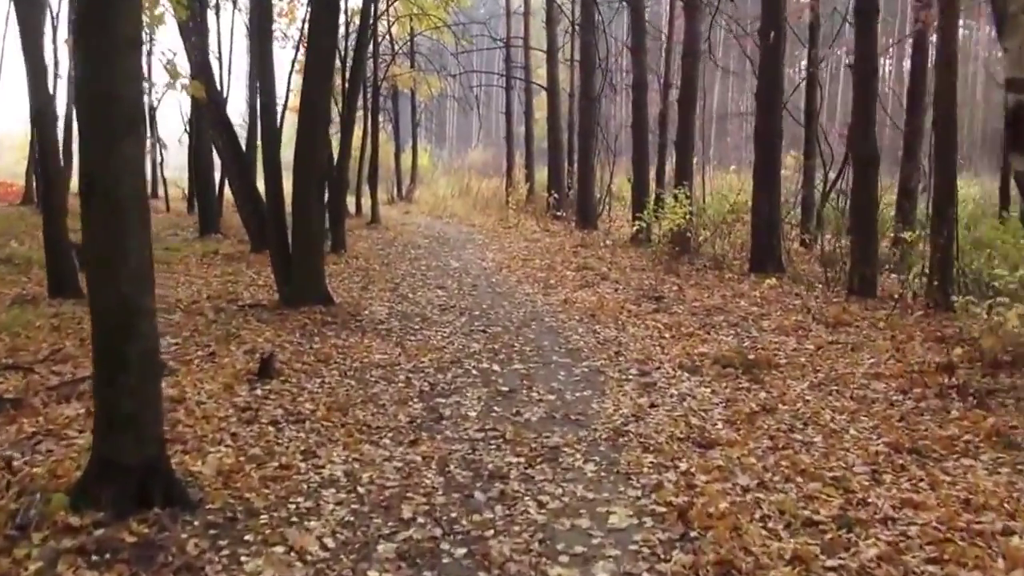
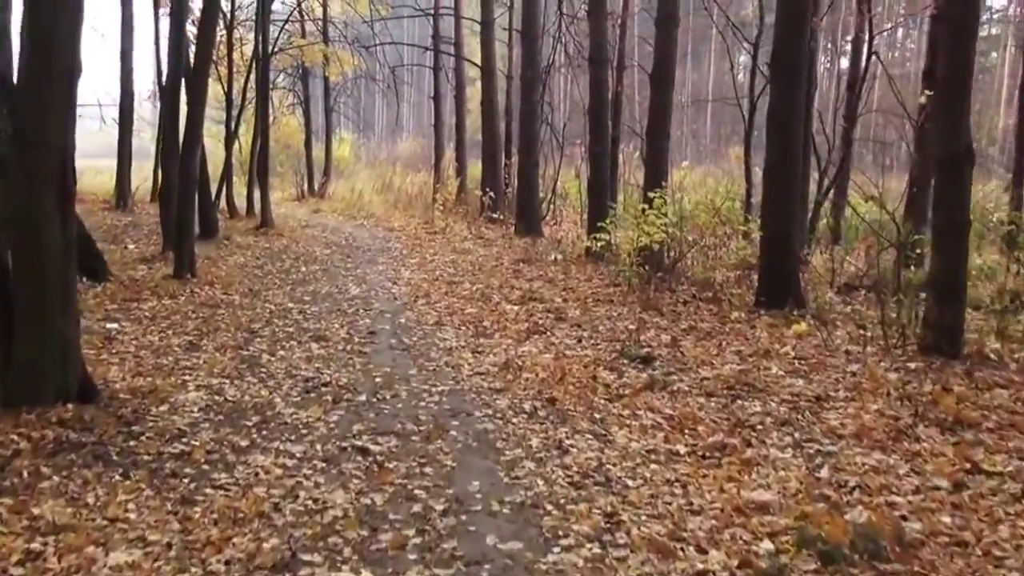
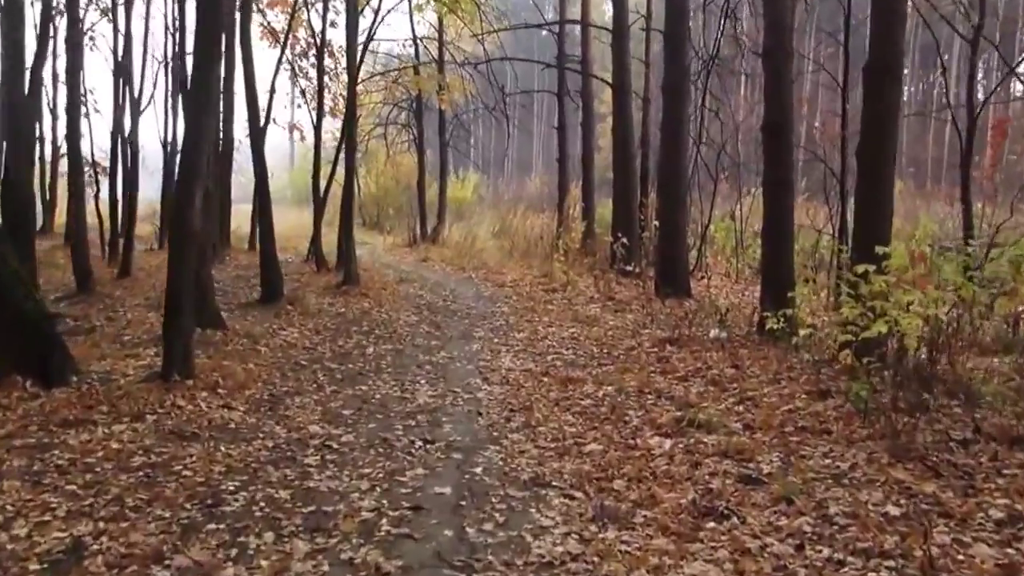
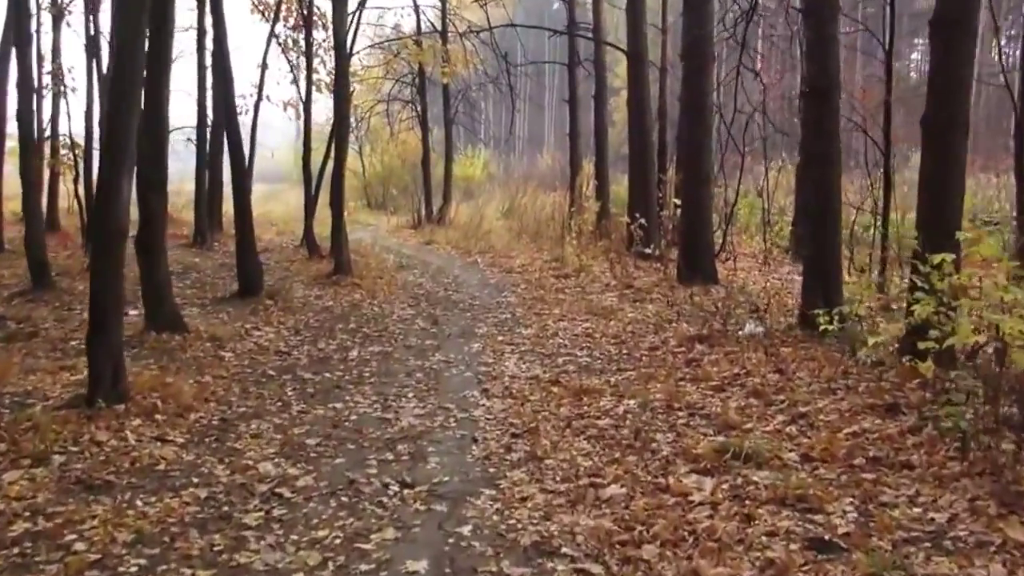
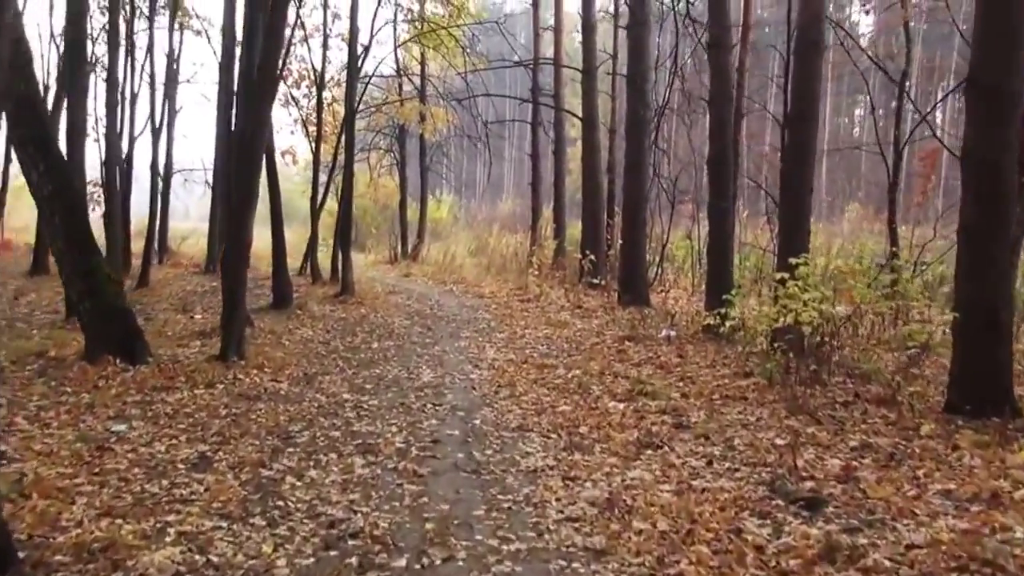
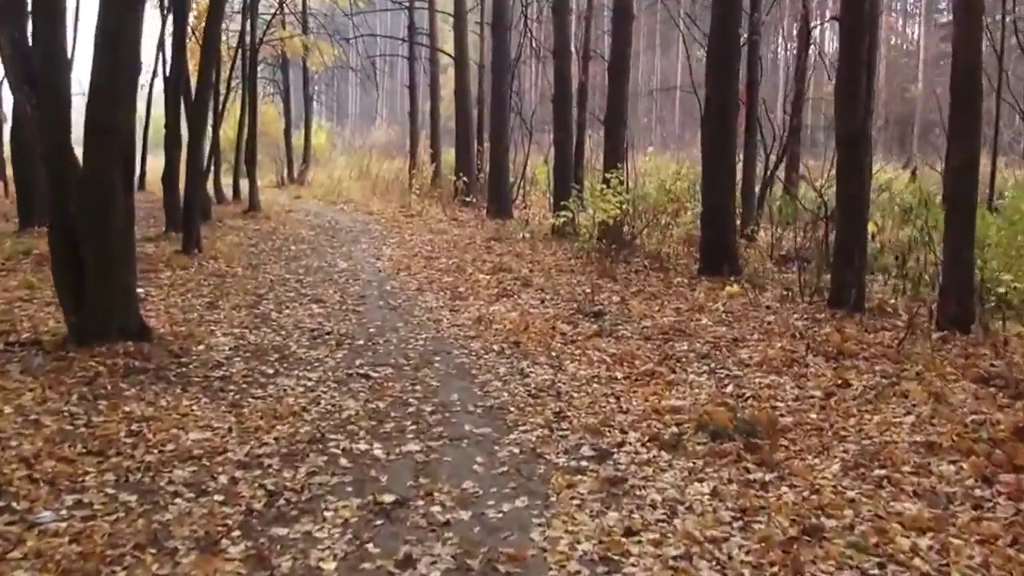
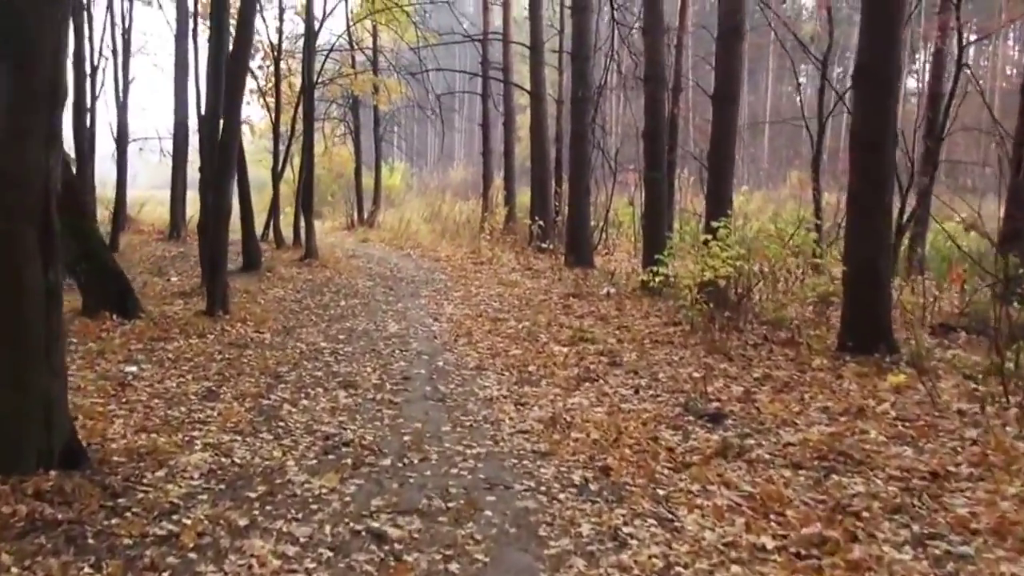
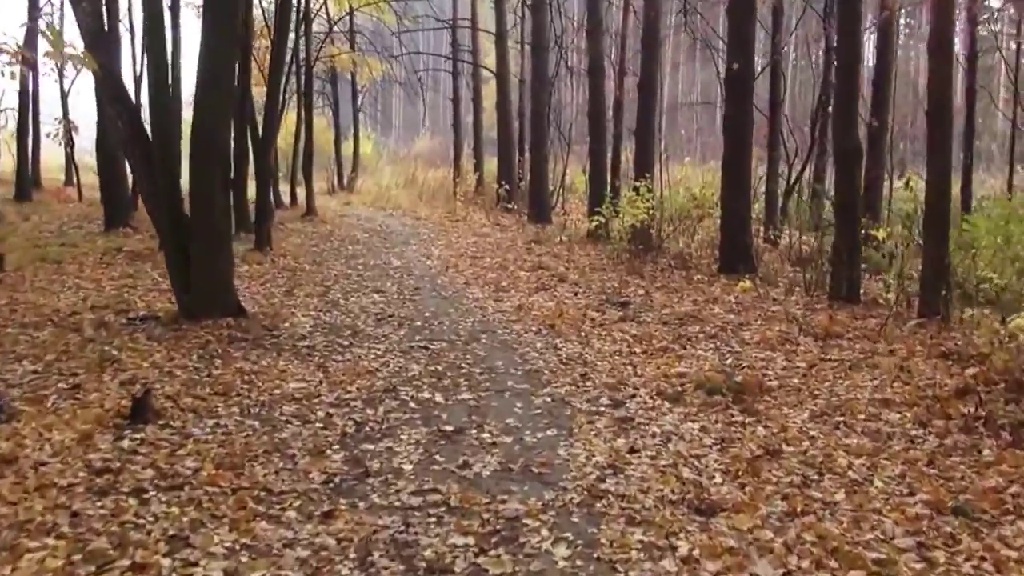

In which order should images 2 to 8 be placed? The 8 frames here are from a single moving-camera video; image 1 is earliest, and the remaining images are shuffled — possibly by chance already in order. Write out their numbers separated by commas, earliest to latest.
8, 6, 2, 7, 5, 3, 4
